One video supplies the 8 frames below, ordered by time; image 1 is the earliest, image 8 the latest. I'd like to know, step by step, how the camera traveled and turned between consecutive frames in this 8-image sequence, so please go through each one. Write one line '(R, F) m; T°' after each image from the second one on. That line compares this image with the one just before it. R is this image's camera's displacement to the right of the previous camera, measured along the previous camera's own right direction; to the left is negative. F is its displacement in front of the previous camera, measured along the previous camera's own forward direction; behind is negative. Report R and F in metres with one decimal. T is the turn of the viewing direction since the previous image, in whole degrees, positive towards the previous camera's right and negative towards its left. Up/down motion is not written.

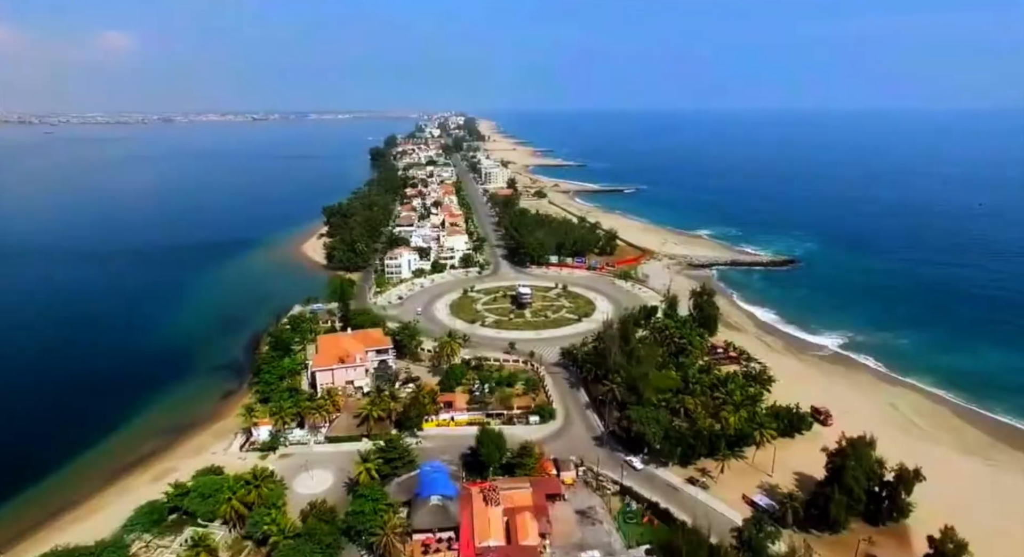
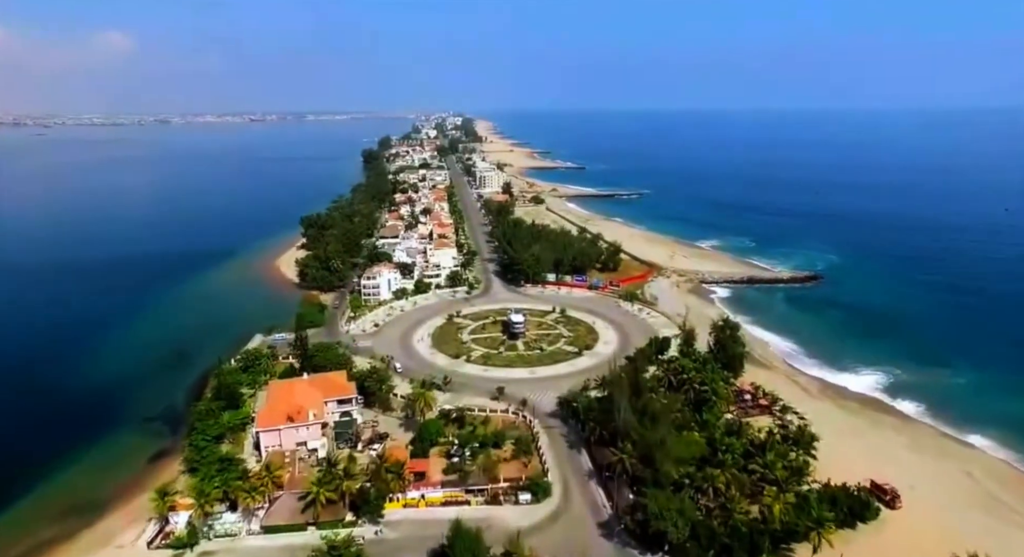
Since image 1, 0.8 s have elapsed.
(+0.9, +7.7) m; 0°
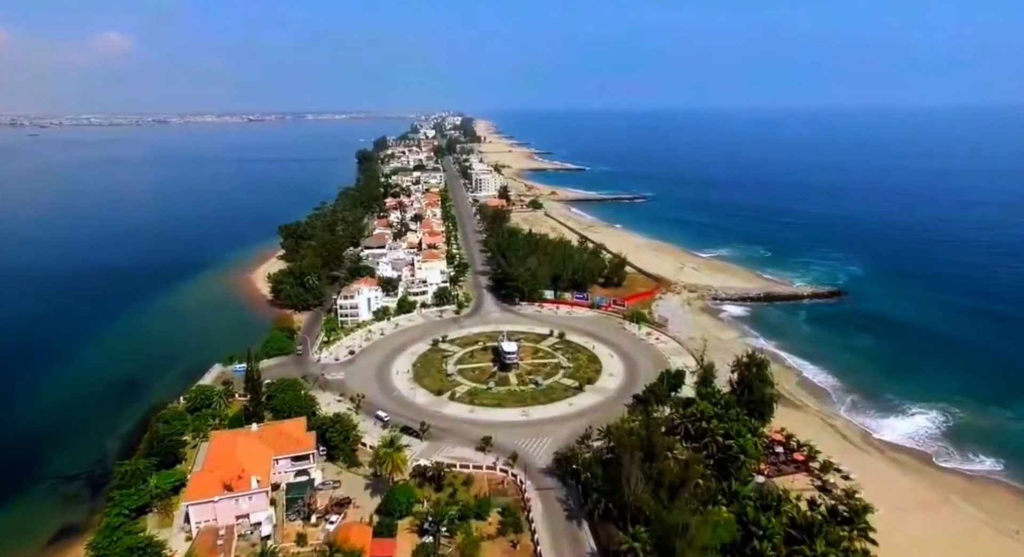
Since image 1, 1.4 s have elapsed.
(+0.8, +6.3) m; 0°
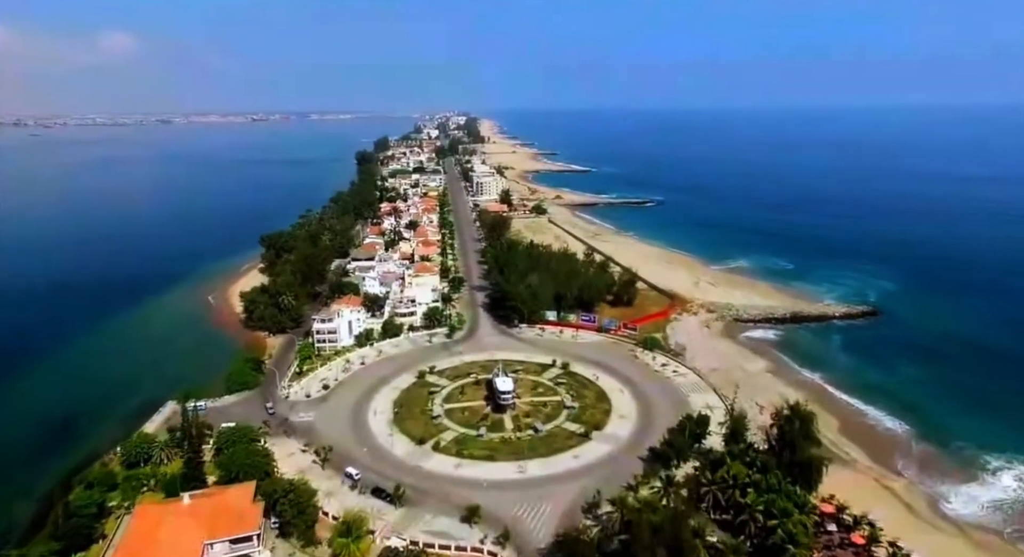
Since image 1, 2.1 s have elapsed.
(+0.7, +6.3) m; -1°
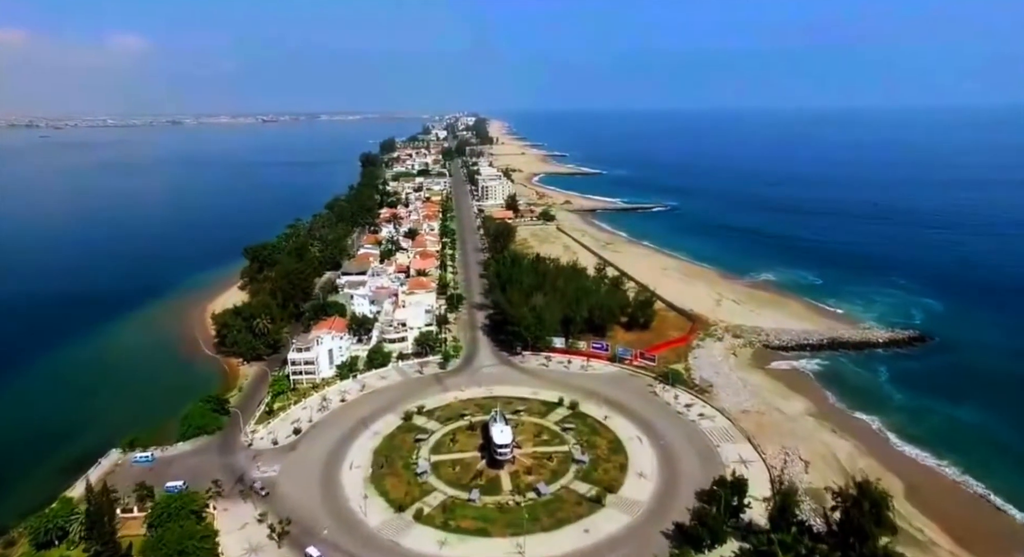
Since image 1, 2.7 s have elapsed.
(+0.7, +6.1) m; -1°
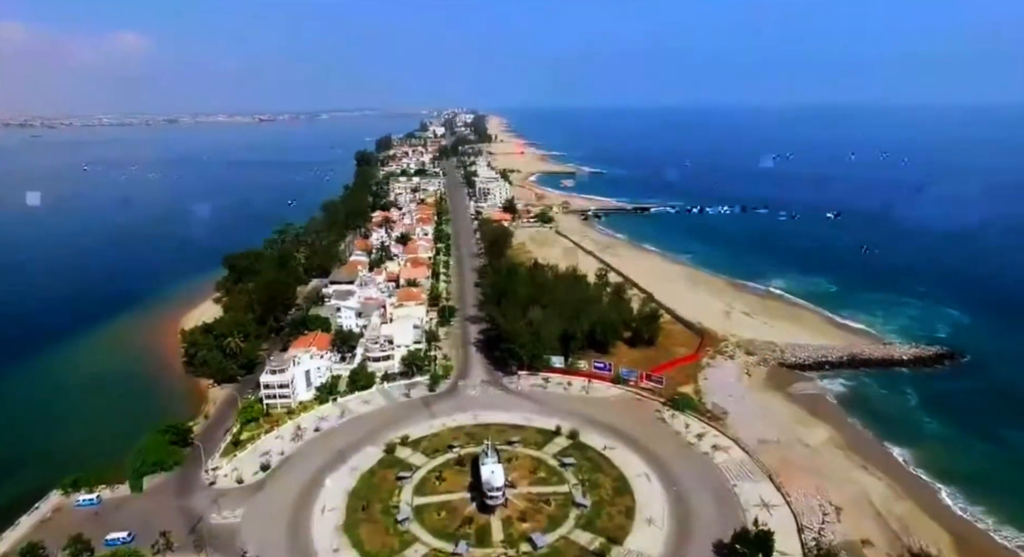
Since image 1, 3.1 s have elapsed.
(+0.4, +3.9) m; 0°
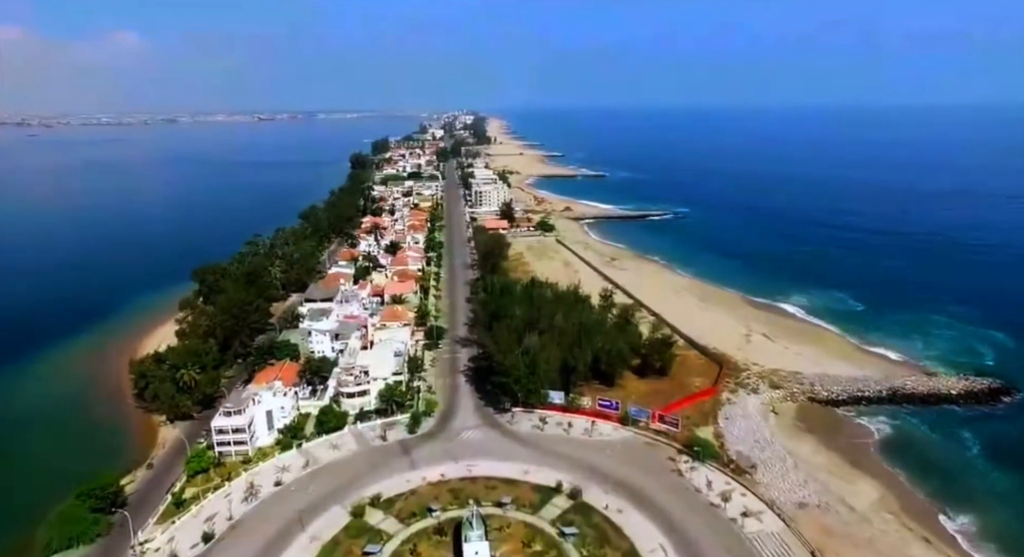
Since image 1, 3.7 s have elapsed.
(+0.6, +5.6) m; 0°
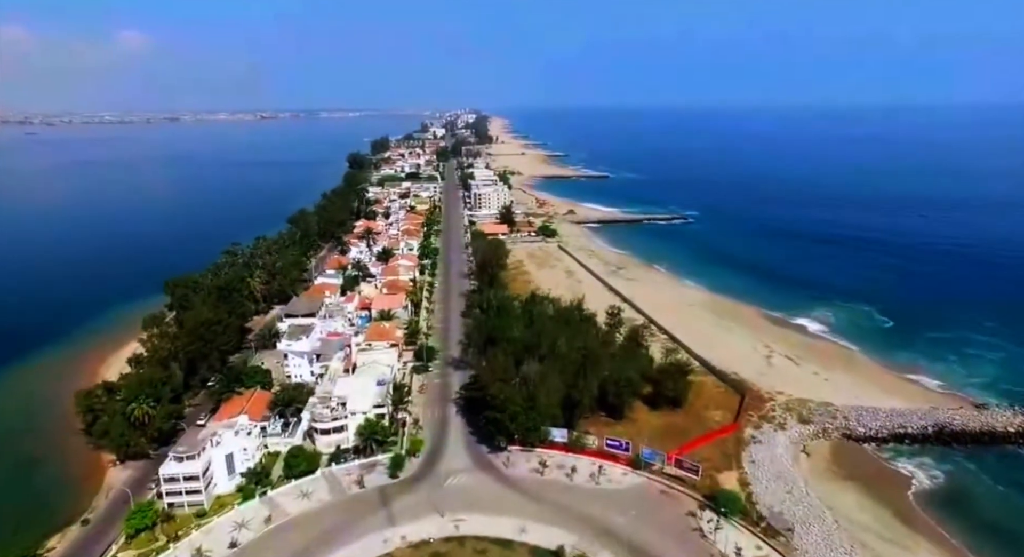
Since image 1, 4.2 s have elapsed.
(+0.4, +4.7) m; 0°
